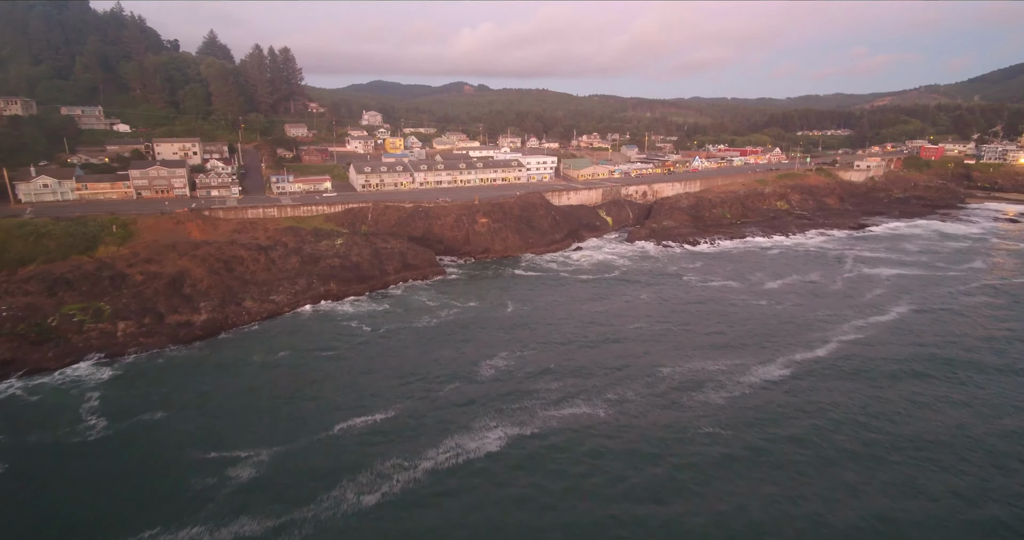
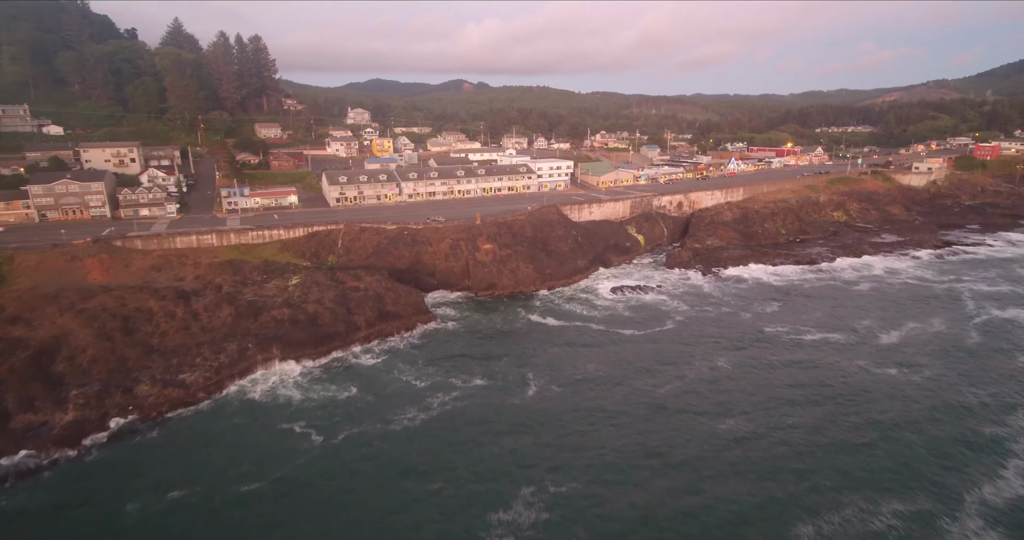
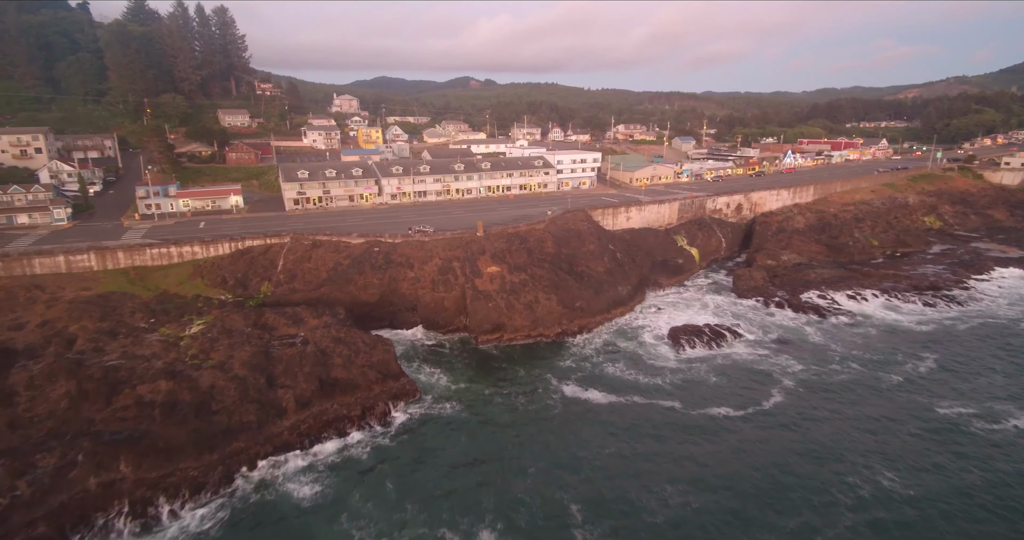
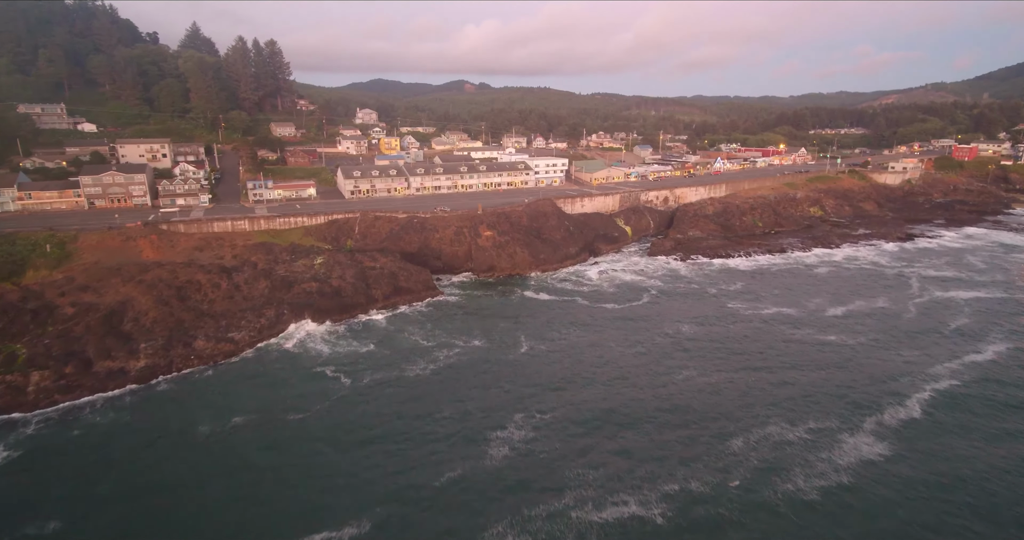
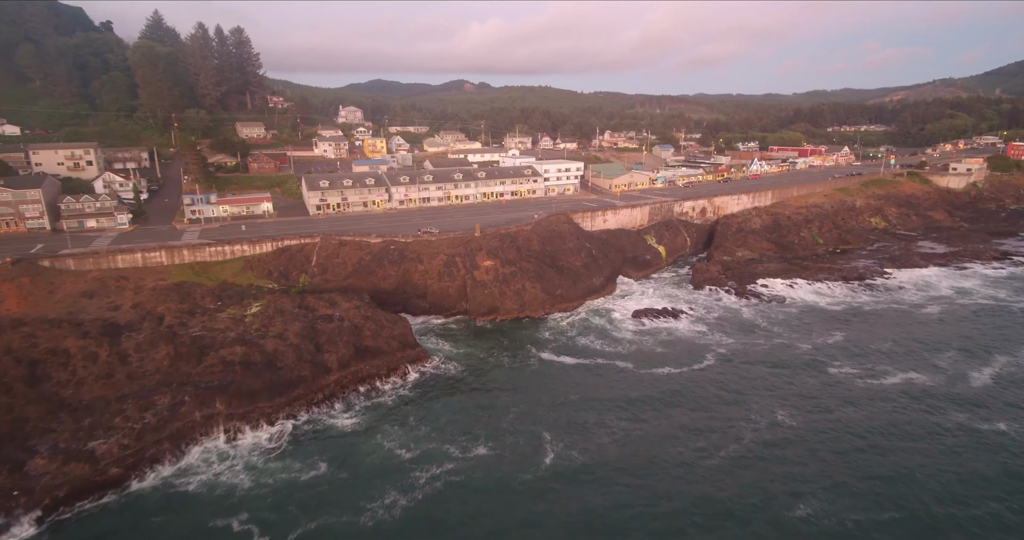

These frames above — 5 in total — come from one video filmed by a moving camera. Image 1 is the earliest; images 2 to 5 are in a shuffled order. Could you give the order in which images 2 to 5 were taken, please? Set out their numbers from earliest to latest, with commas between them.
4, 2, 5, 3
